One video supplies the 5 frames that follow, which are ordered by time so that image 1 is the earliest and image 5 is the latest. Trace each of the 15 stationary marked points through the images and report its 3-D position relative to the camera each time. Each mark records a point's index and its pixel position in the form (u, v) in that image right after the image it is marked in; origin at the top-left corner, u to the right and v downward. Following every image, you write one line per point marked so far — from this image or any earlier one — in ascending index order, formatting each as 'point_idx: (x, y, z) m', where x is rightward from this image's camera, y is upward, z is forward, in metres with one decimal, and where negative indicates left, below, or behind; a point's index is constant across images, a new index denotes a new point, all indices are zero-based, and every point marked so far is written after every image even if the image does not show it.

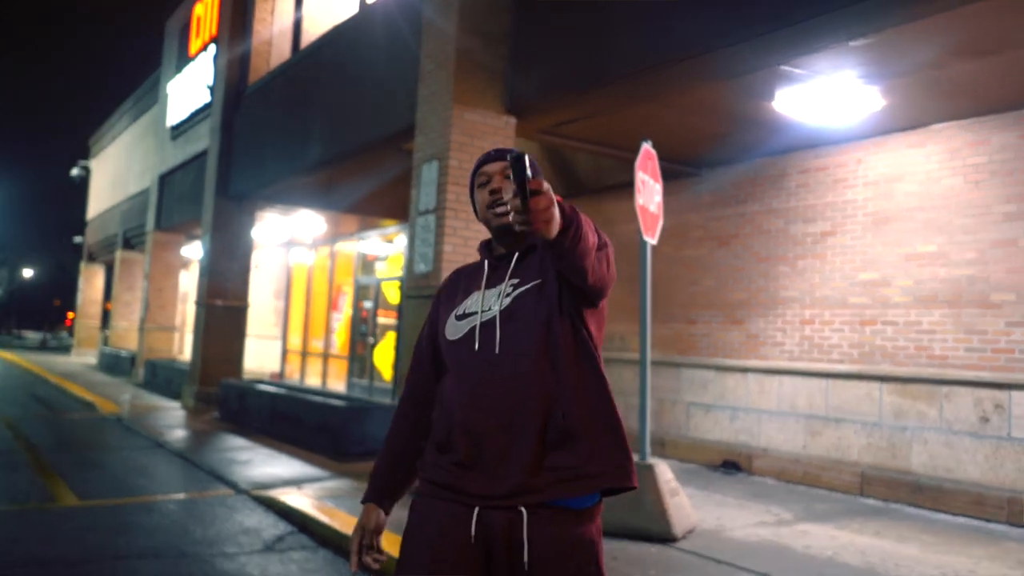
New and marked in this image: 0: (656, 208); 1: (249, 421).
0: (+1.0, +0.6, +5.9) m
1: (-3.7, -1.9, +11.9) m
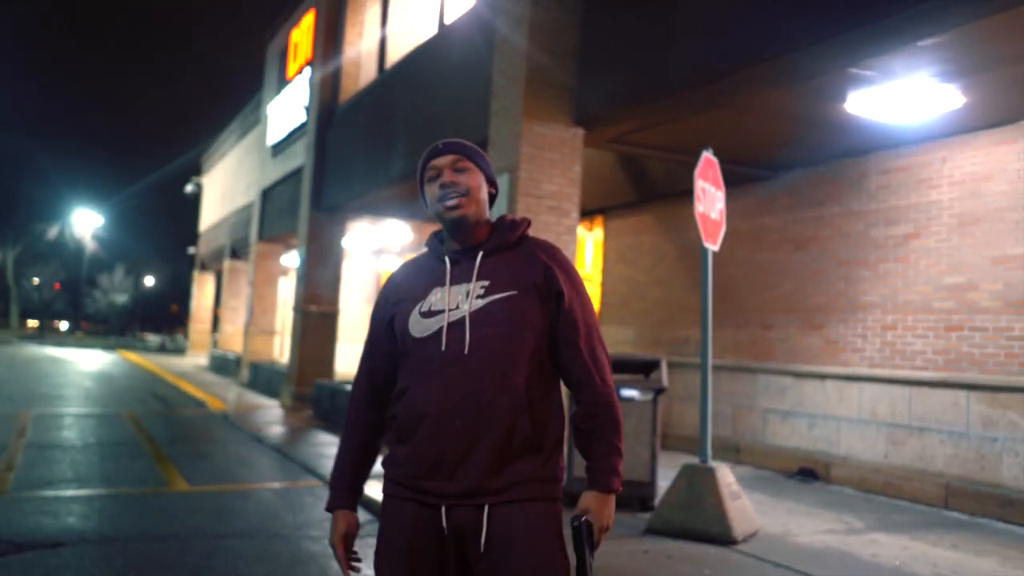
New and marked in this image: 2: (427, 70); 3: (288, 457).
0: (+1.5, +0.5, +6.0) m
1: (-2.6, -2.0, +12.4) m
2: (-1.1, +2.9, +11.0) m
3: (-2.6, -2.0, +9.7) m
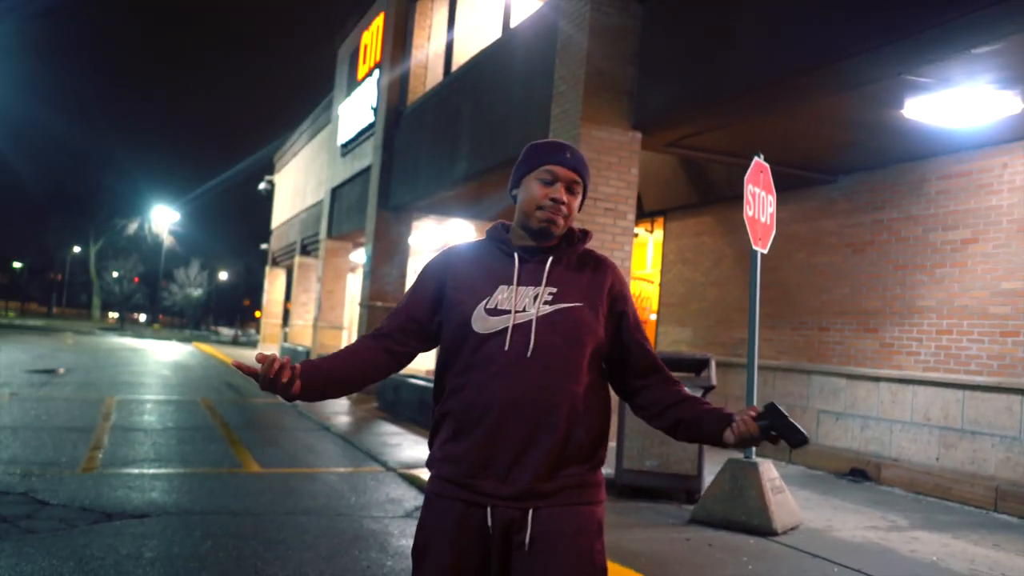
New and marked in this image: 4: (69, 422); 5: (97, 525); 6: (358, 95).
0: (+1.9, +0.5, +6.2) m
1: (-1.7, -1.9, +12.9) m
2: (-0.3, +2.9, +11.3) m
3: (-1.9, -1.9, +10.2) m
4: (-5.9, -1.8, +11.1) m
5: (-2.9, -1.6, +5.7) m
6: (-3.5, +4.4, +18.9) m
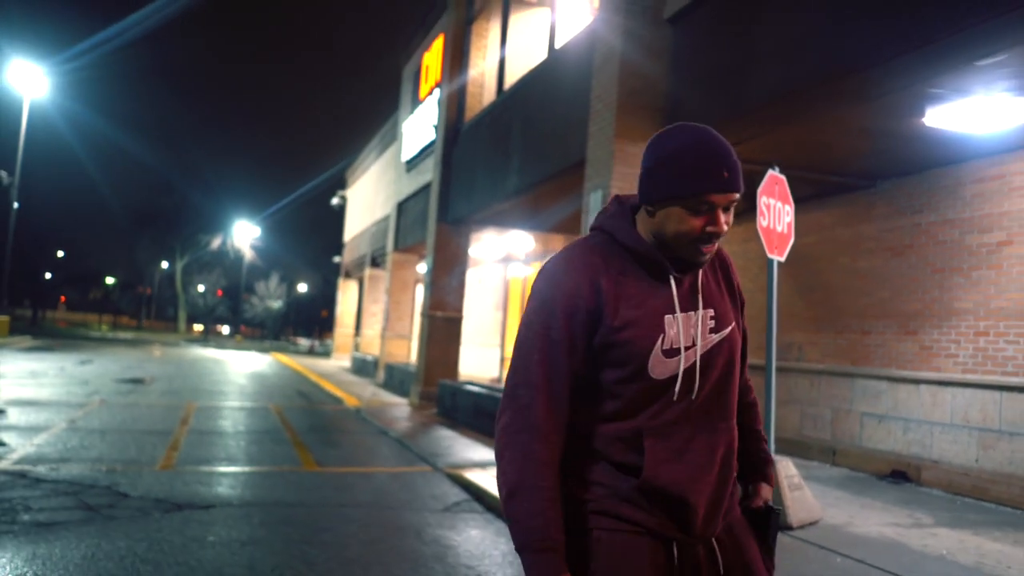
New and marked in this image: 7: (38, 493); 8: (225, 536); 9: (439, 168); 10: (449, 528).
0: (+2.1, +0.5, +6.5) m
1: (-0.8, -2.1, +13.5) m
2: (+0.4, +2.8, +11.8) m
3: (-1.3, -2.1, +10.7) m
4: (-5.2, -2.0, +12.0) m
5: (-2.6, -1.7, +6.4) m
6: (-2.2, +4.2, +19.7) m
7: (-4.0, -1.7, +7.0) m
8: (-2.0, -1.7, +5.7) m
9: (-1.4, +2.4, +16.5) m
10: (-0.5, -1.8, +6.2) m
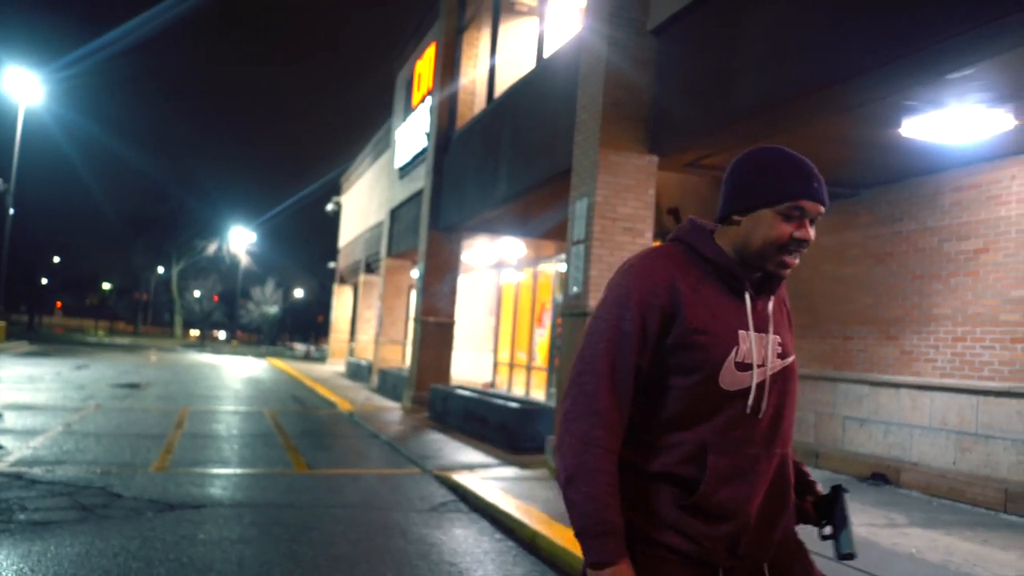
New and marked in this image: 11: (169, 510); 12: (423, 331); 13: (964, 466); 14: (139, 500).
0: (+2.0, +0.4, +6.6) m
1: (-1.0, -2.2, +13.6) m
2: (+0.2, +2.7, +12.0) m
3: (-1.5, -2.1, +10.9) m
4: (-5.3, -2.1, +12.1) m
5: (-2.7, -1.8, +6.5) m
6: (-2.4, +4.0, +19.8) m
7: (-4.1, -1.8, +7.1) m
8: (-2.1, -1.7, +5.9) m
9: (-1.6, +2.3, +16.6) m
10: (-0.6, -1.8, +6.4) m
11: (-2.7, -1.8, +6.7) m
12: (-1.7, -0.8, +16.3) m
13: (+4.4, -1.7, +8.1) m
14: (-3.1, -1.8, +7.0) m
